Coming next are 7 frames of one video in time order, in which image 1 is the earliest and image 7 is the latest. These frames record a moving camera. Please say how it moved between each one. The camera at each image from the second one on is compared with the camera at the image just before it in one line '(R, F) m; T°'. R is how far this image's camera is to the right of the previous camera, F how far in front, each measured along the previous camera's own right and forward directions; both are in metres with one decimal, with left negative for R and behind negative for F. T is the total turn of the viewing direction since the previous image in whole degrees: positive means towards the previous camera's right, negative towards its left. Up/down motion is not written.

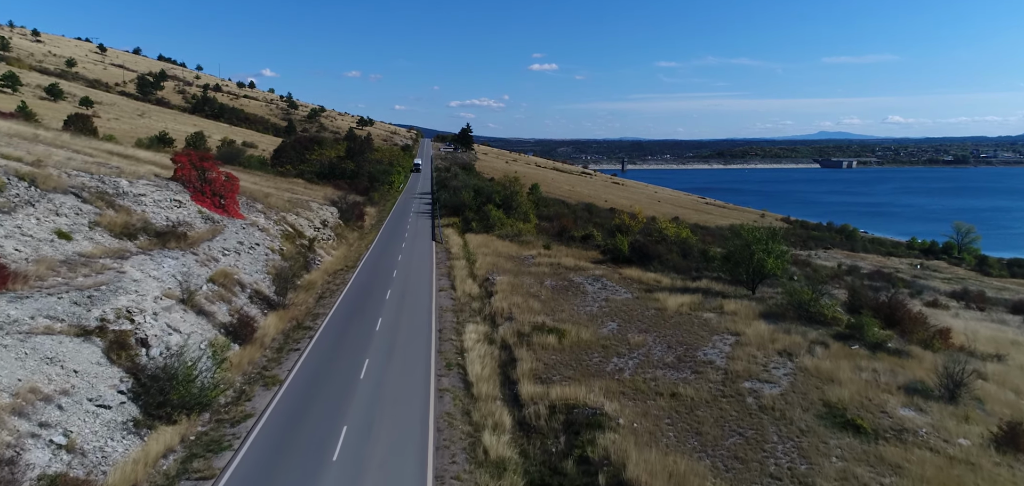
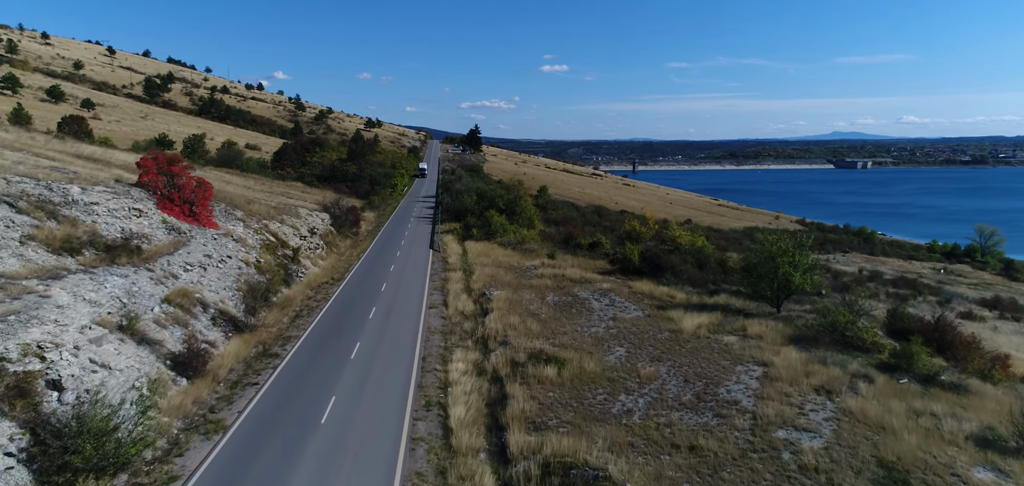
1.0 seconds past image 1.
(+0.5, +3.1) m; -1°
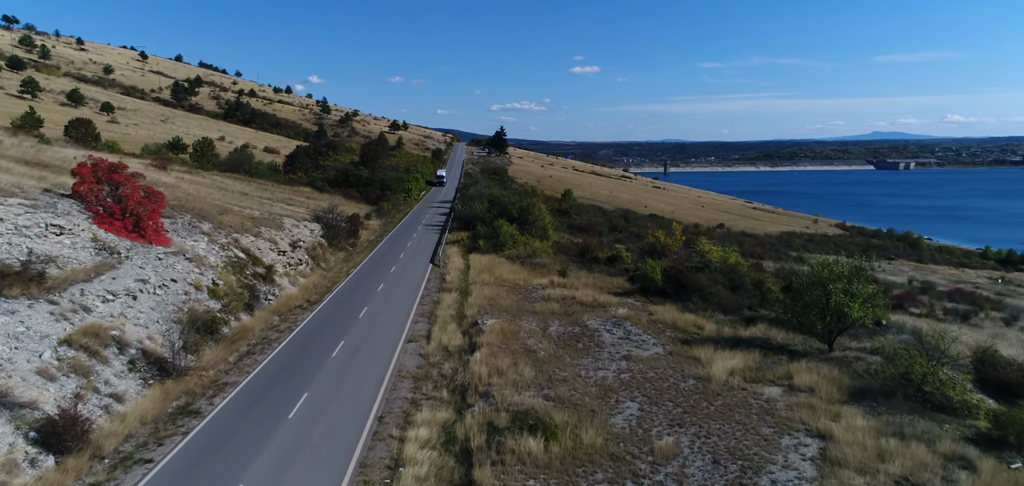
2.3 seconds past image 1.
(+1.3, +4.8) m; -3°
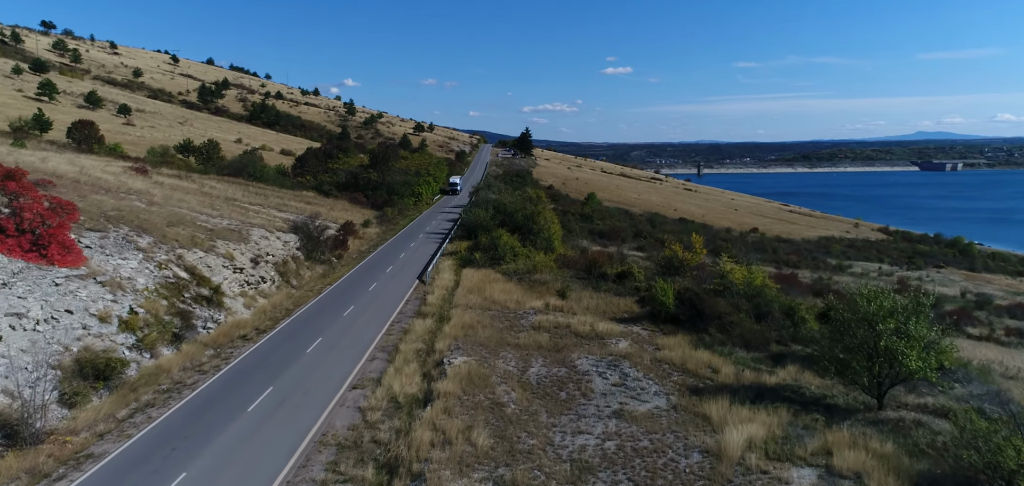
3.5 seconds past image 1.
(+1.9, +4.7) m; -3°
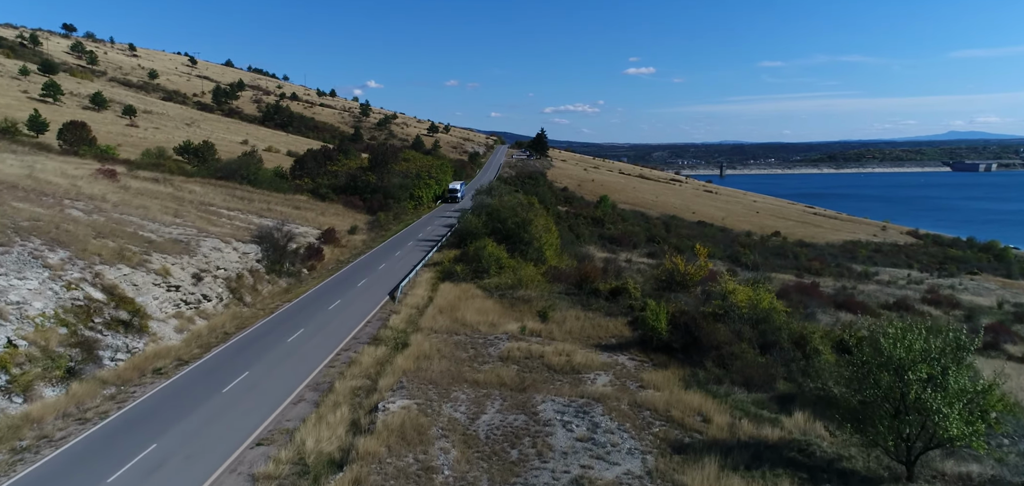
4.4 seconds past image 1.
(+1.9, +3.7) m; -2°
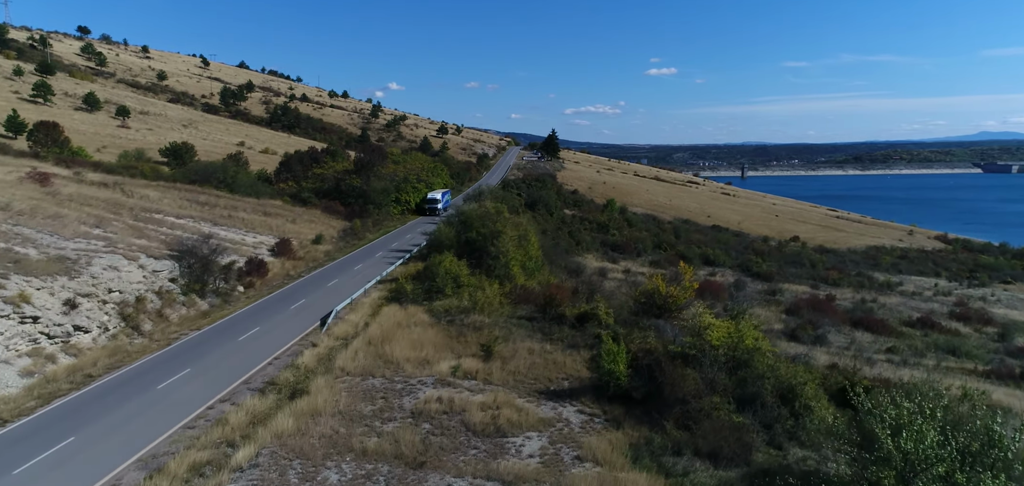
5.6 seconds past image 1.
(+2.9, +4.8) m; -2°
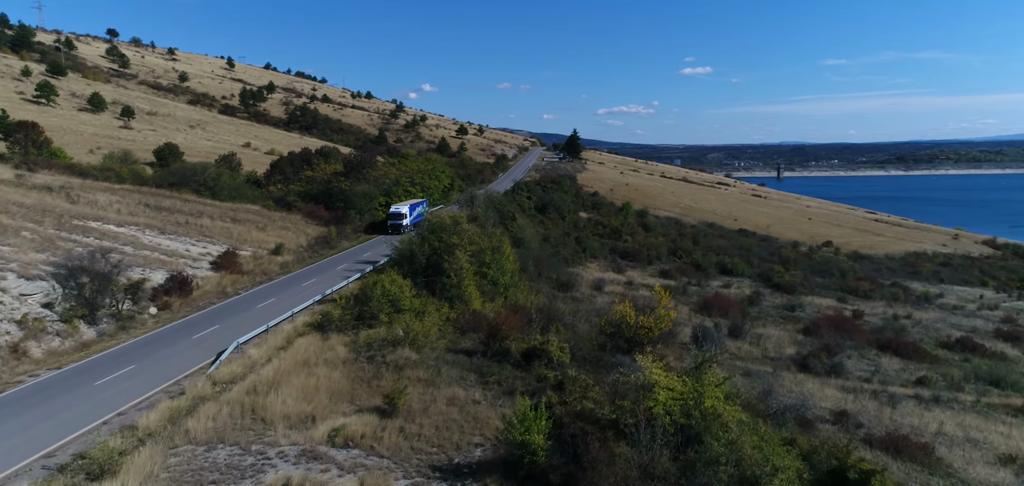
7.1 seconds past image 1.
(+3.5, +5.1) m; -3°
